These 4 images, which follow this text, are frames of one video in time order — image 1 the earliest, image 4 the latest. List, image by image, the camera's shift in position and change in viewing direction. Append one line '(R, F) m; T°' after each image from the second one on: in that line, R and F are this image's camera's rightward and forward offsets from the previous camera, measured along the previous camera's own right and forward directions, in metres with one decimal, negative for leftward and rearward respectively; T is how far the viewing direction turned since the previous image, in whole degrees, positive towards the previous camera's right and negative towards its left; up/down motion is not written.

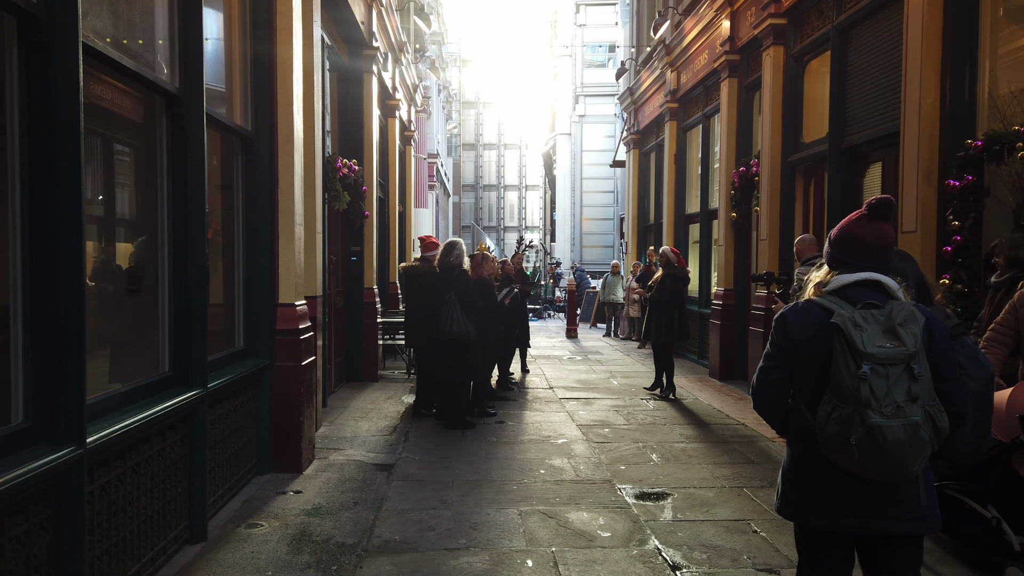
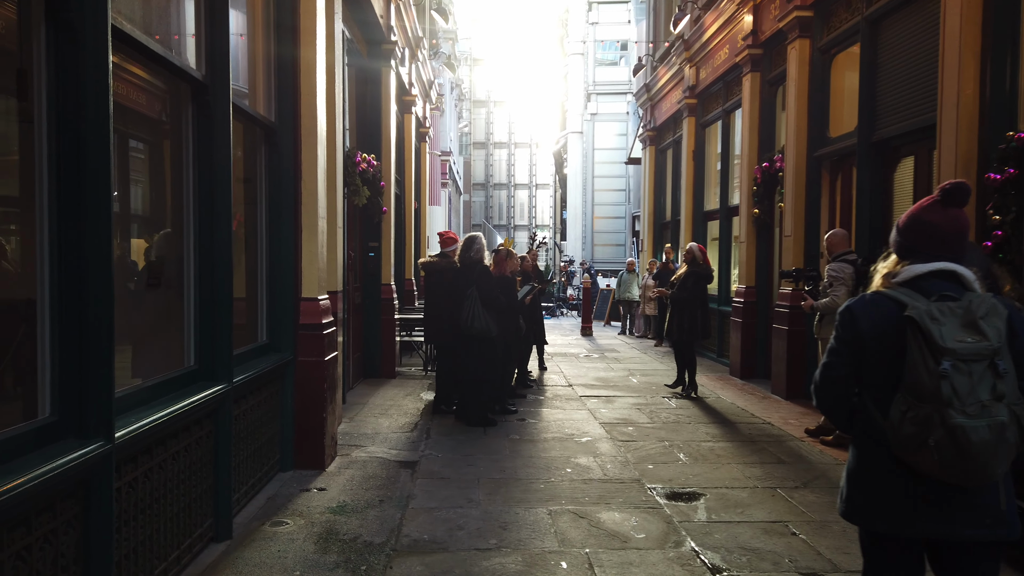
(-0.1, +0.1) m; -1°
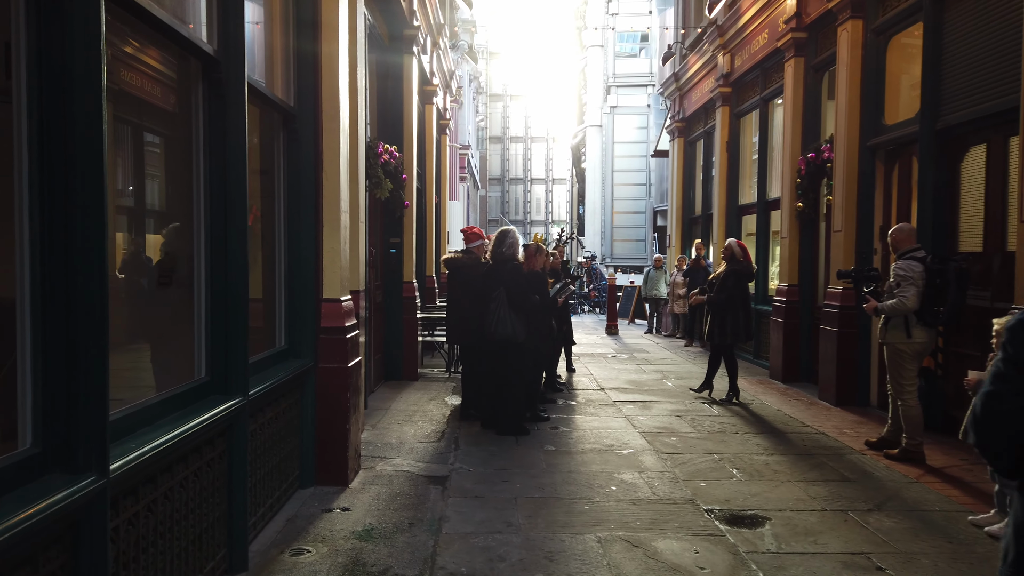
(-0.2, +0.5) m; -1°
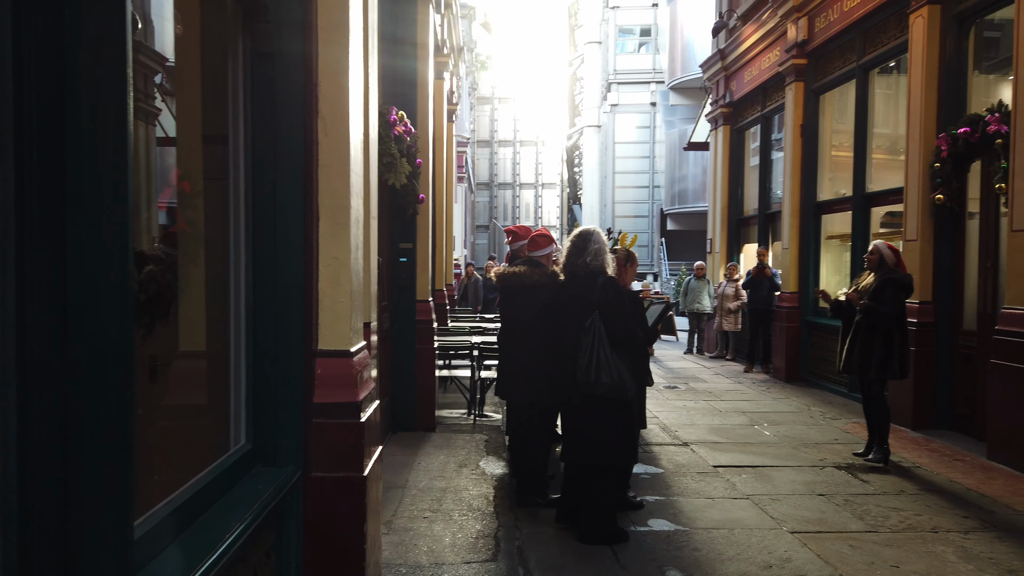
(-0.6, +2.3) m; +1°
